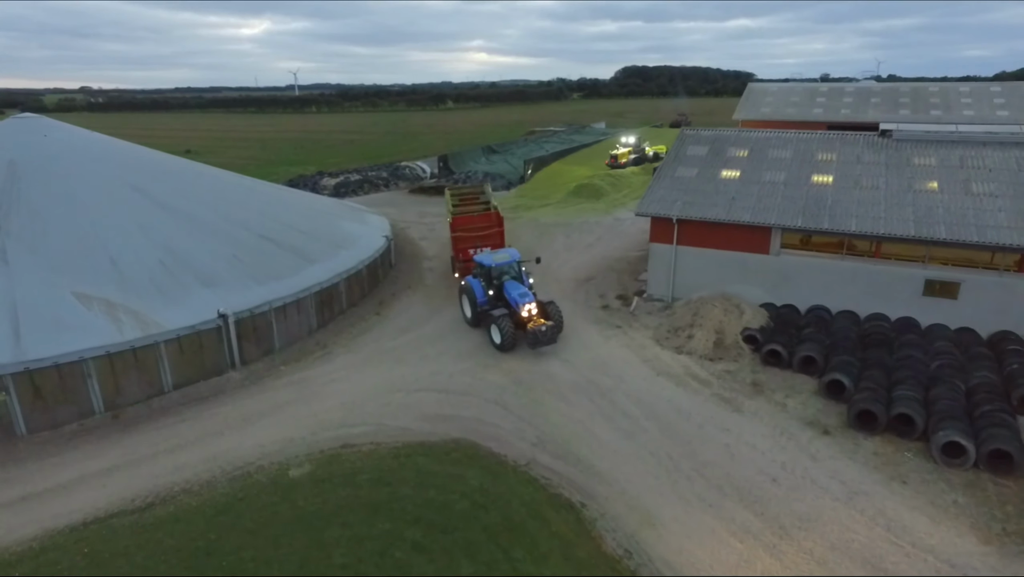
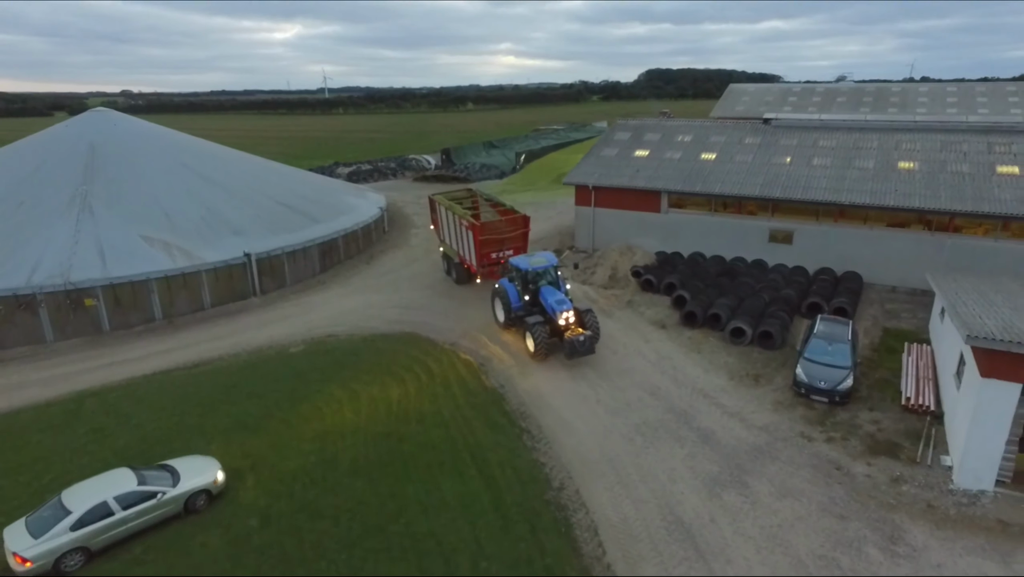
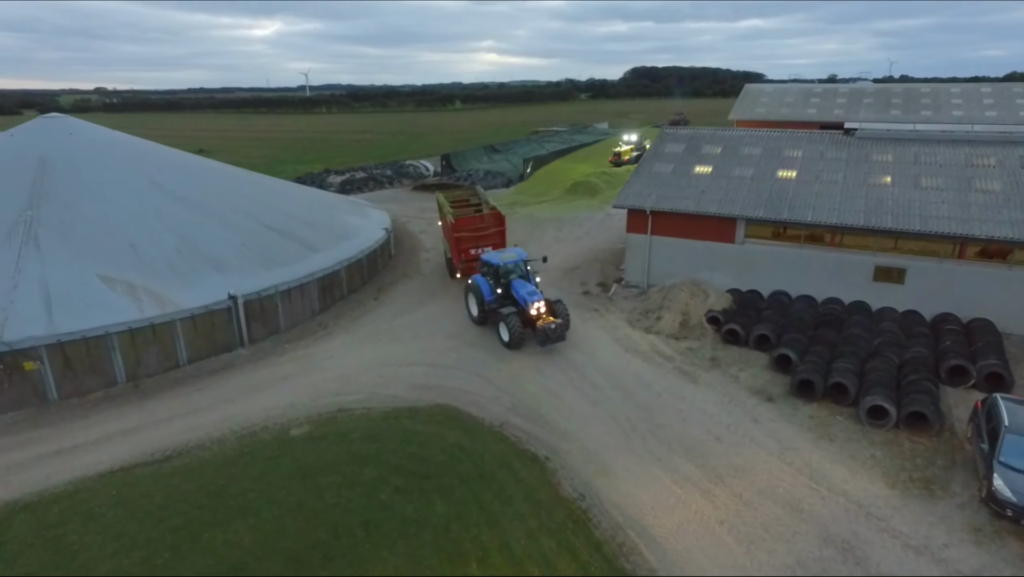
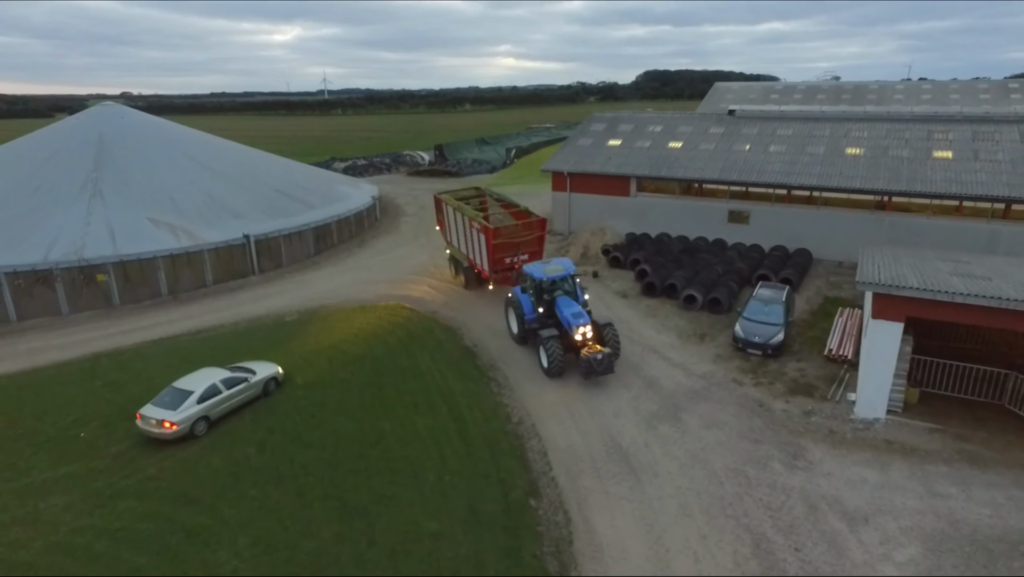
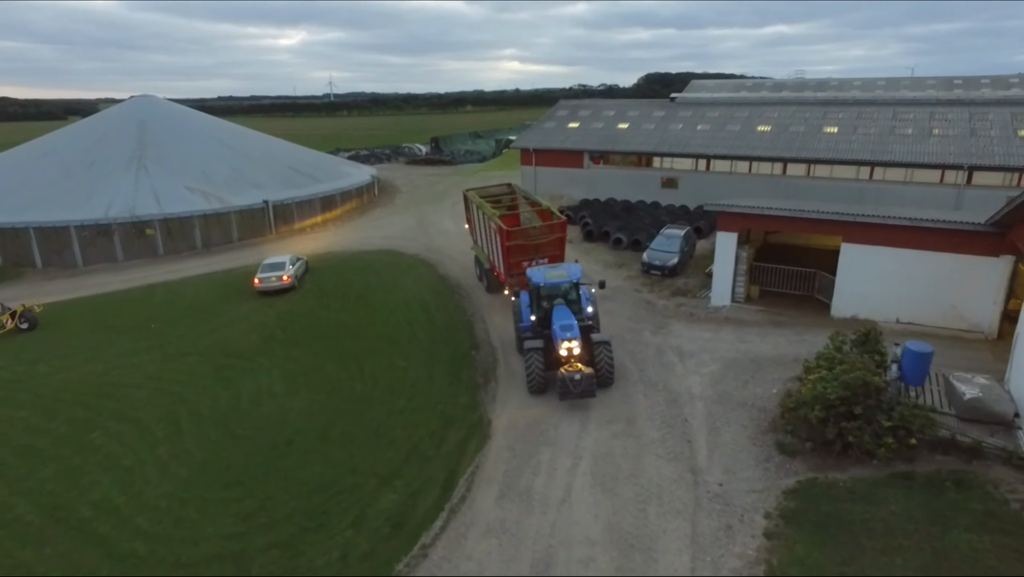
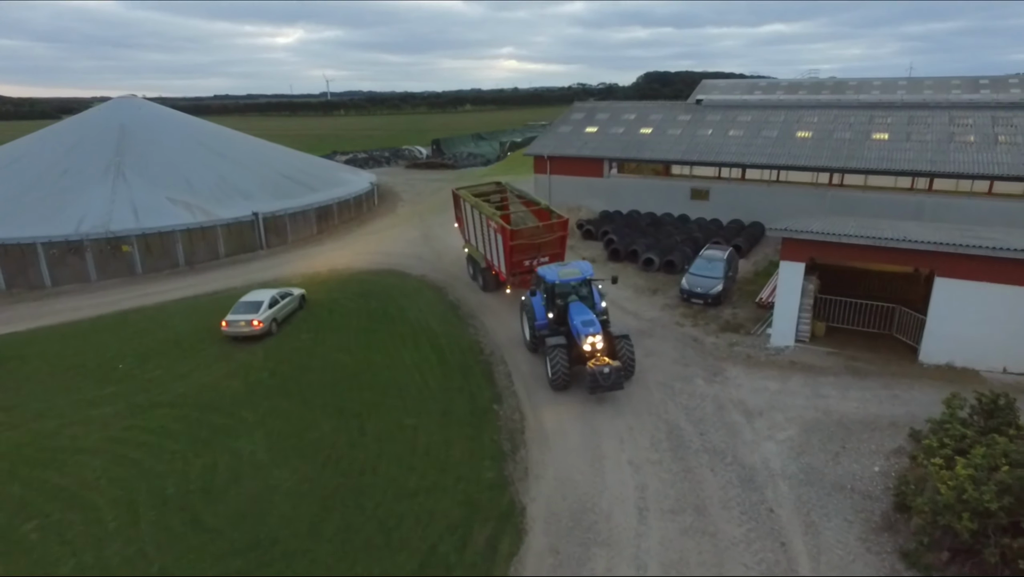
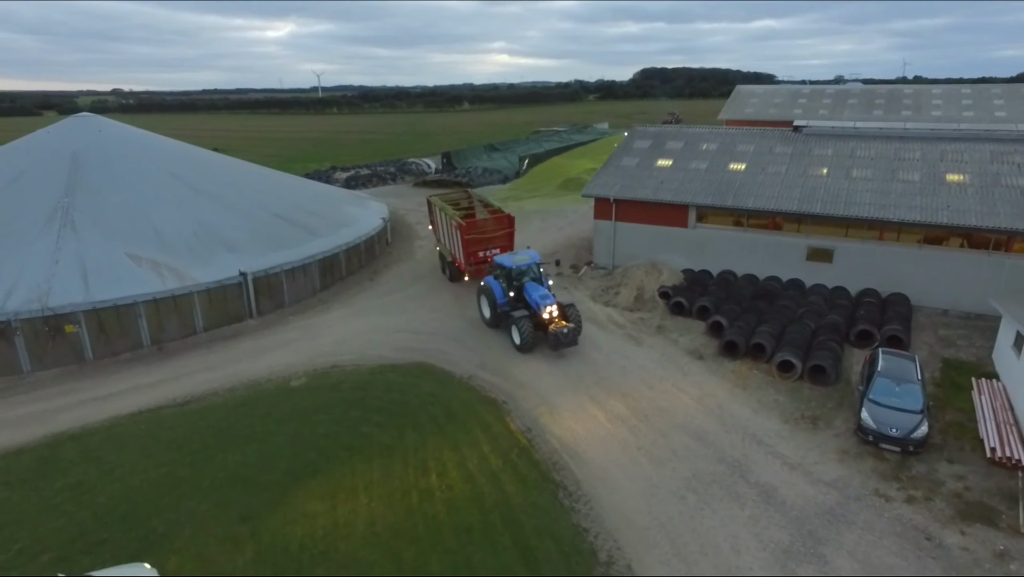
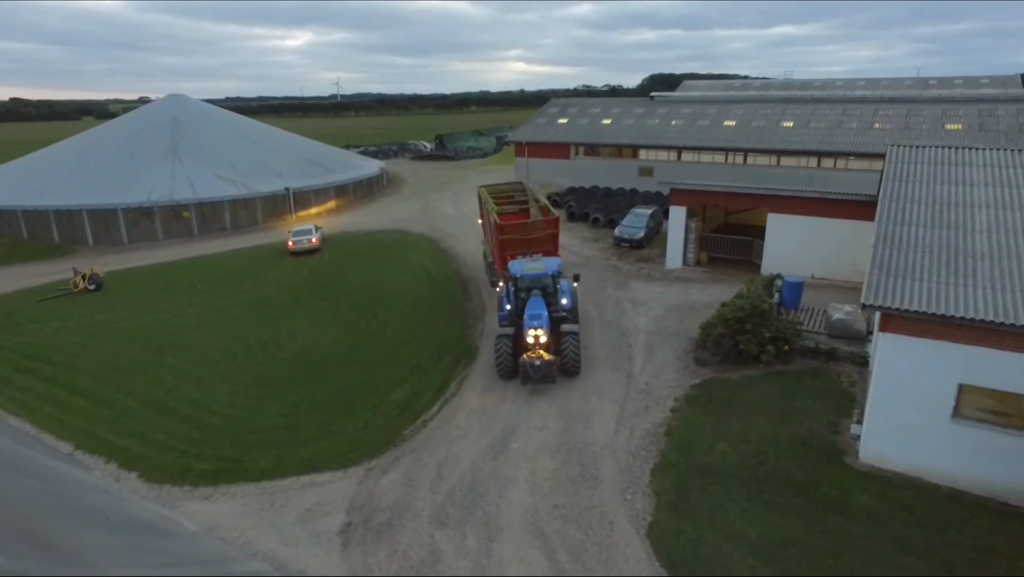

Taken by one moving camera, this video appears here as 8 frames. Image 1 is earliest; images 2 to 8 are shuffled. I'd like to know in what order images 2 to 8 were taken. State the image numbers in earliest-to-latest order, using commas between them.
3, 7, 2, 4, 6, 5, 8
